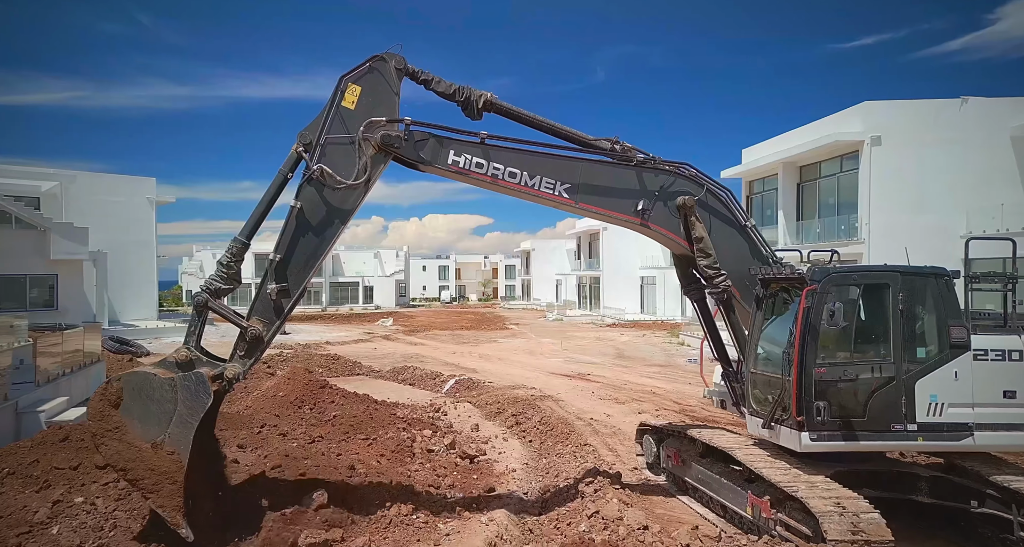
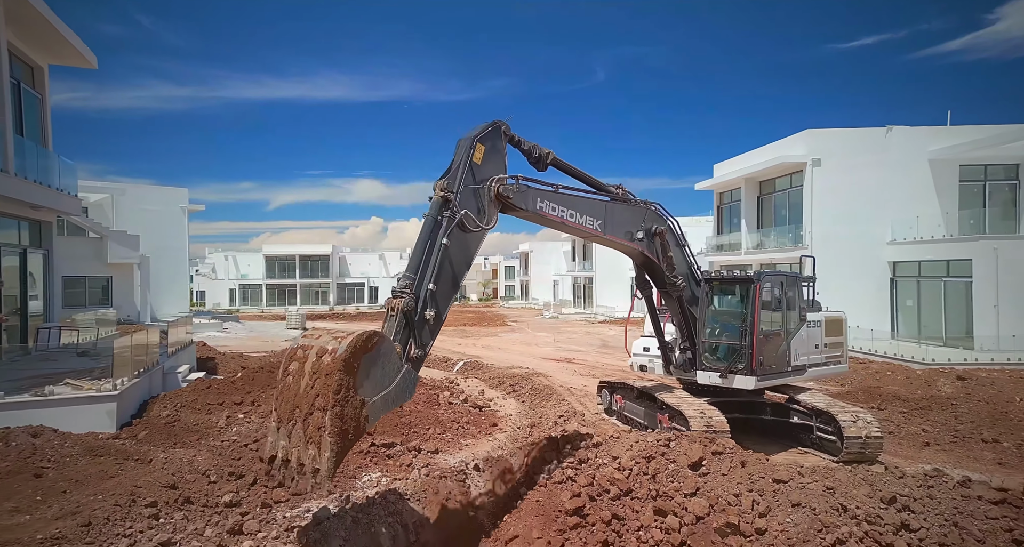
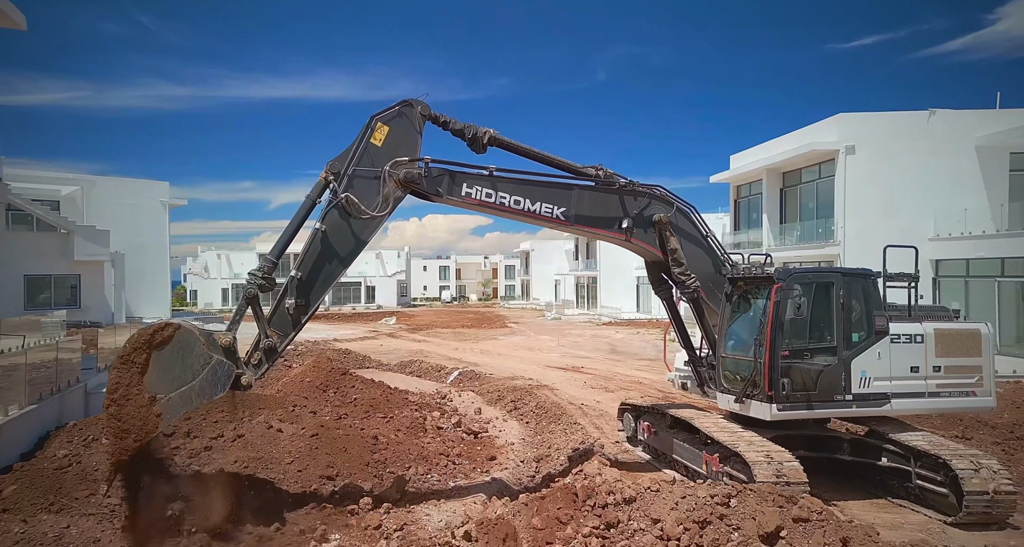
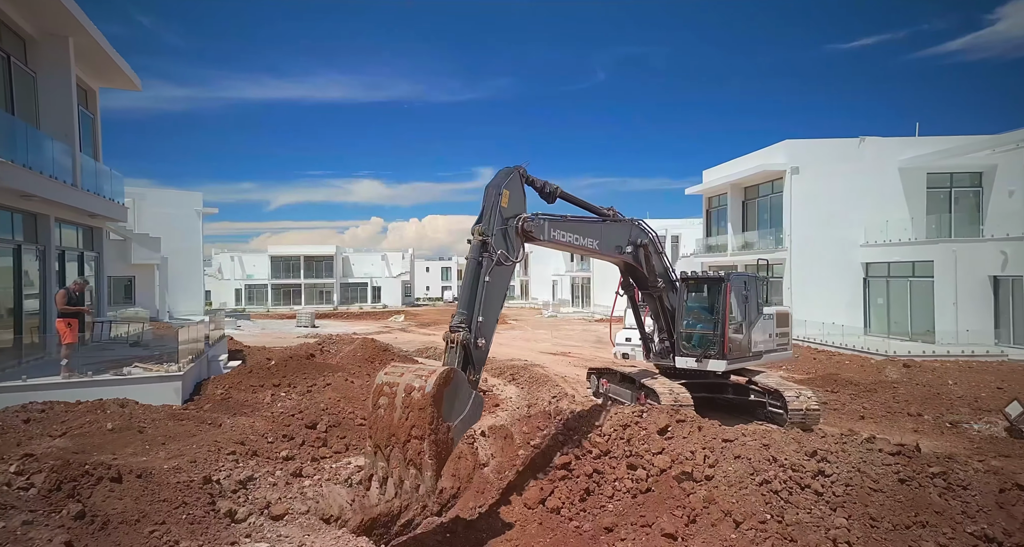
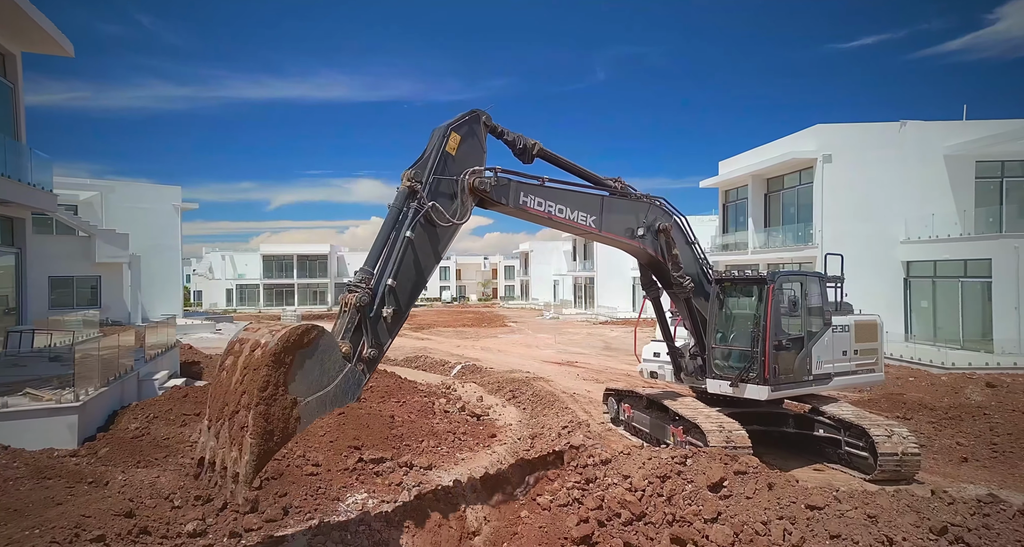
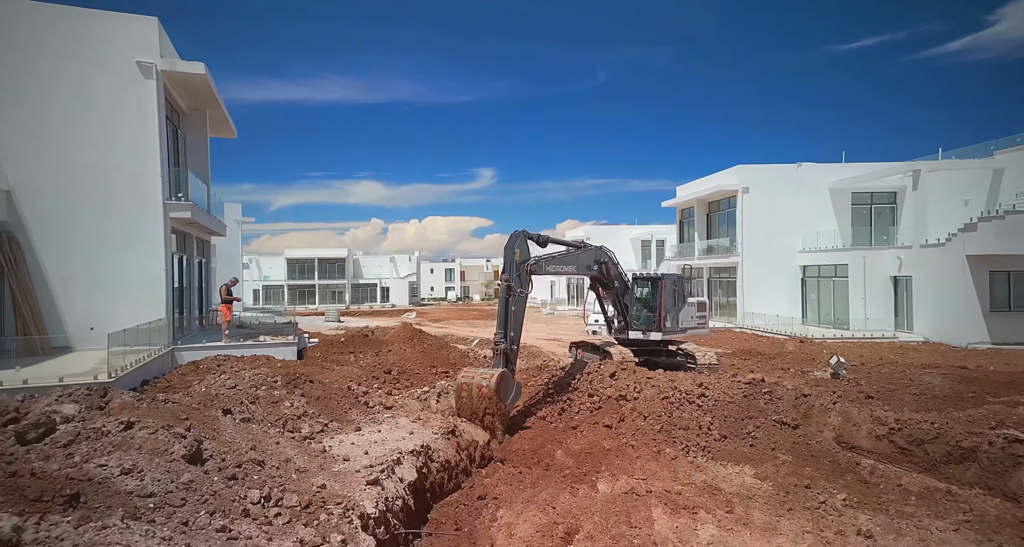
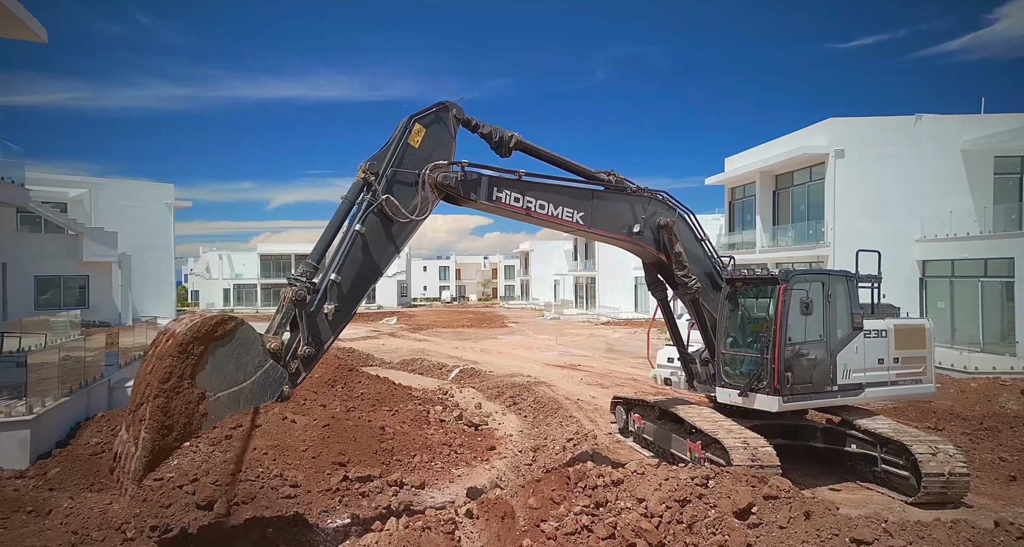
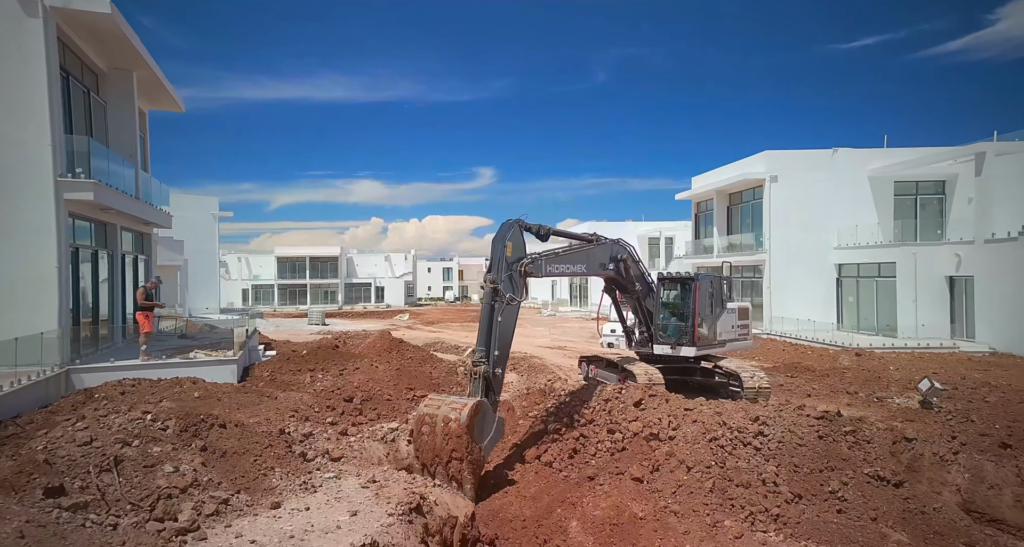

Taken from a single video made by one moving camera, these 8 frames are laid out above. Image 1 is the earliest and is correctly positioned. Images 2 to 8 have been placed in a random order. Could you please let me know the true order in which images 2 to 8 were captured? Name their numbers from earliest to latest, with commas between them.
3, 7, 5, 2, 4, 8, 6
